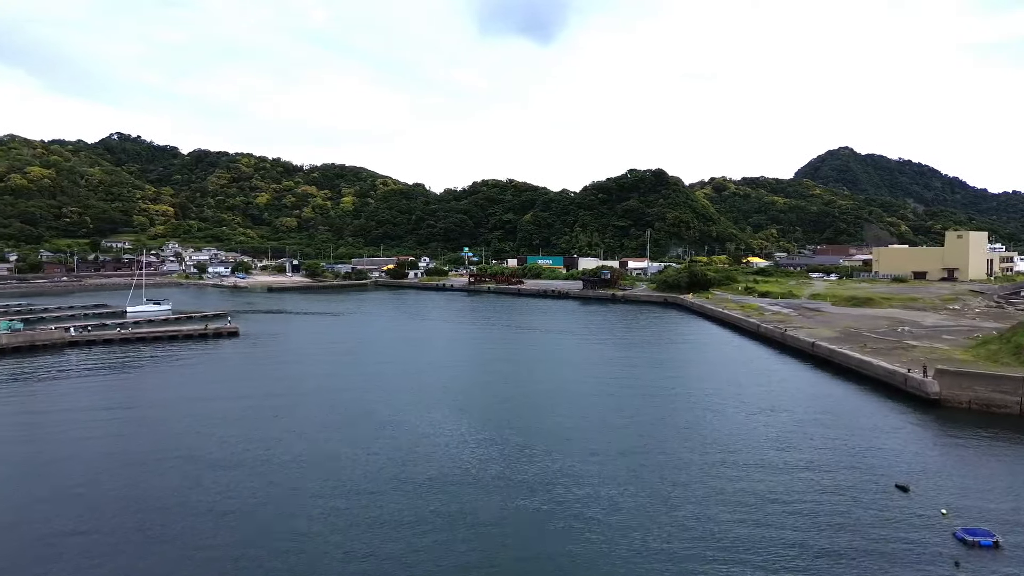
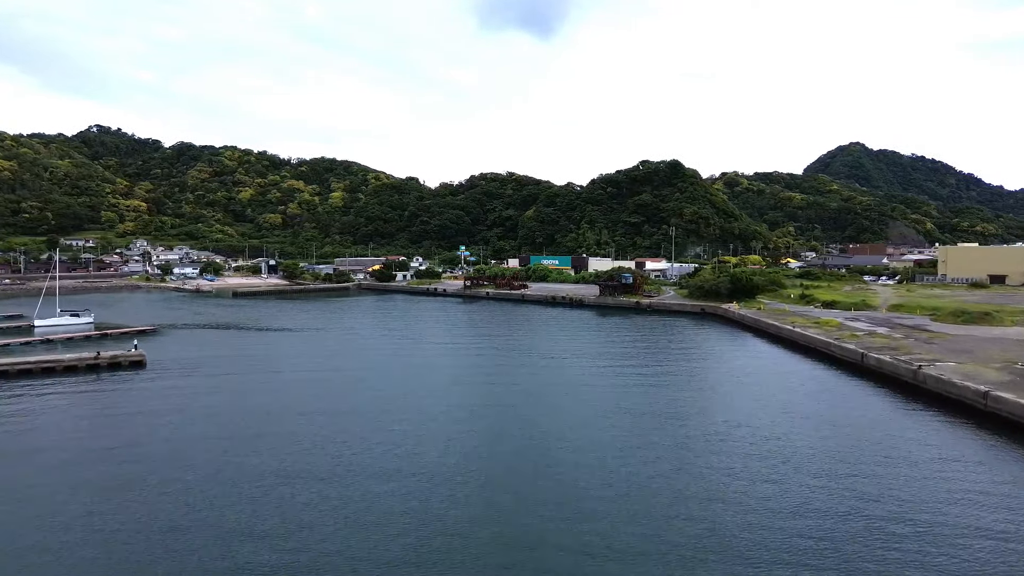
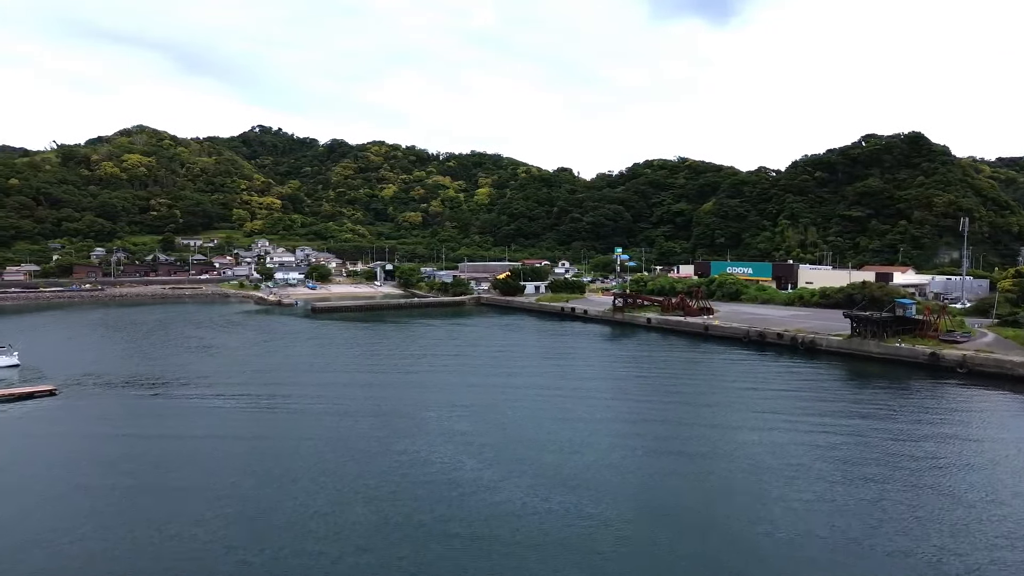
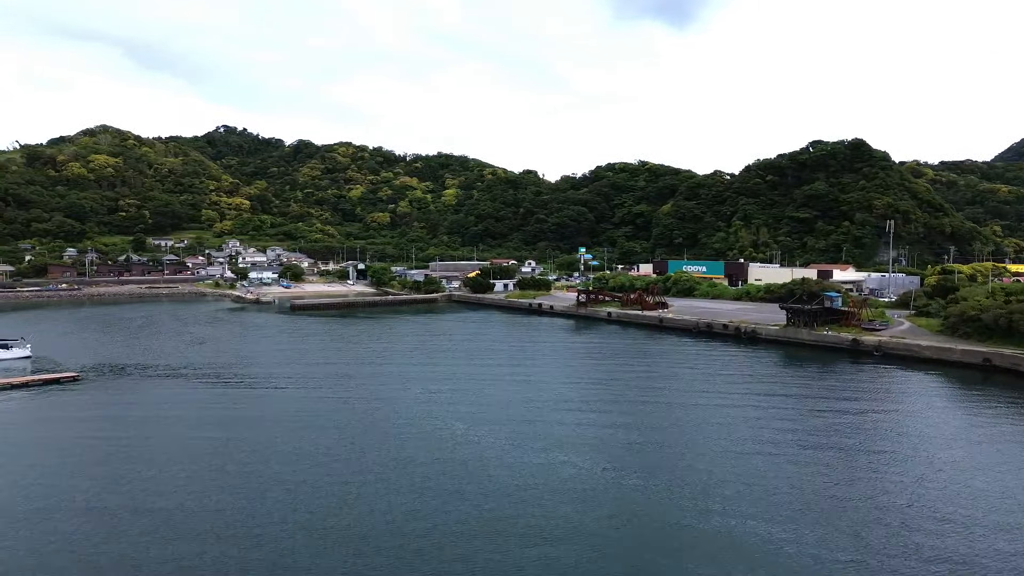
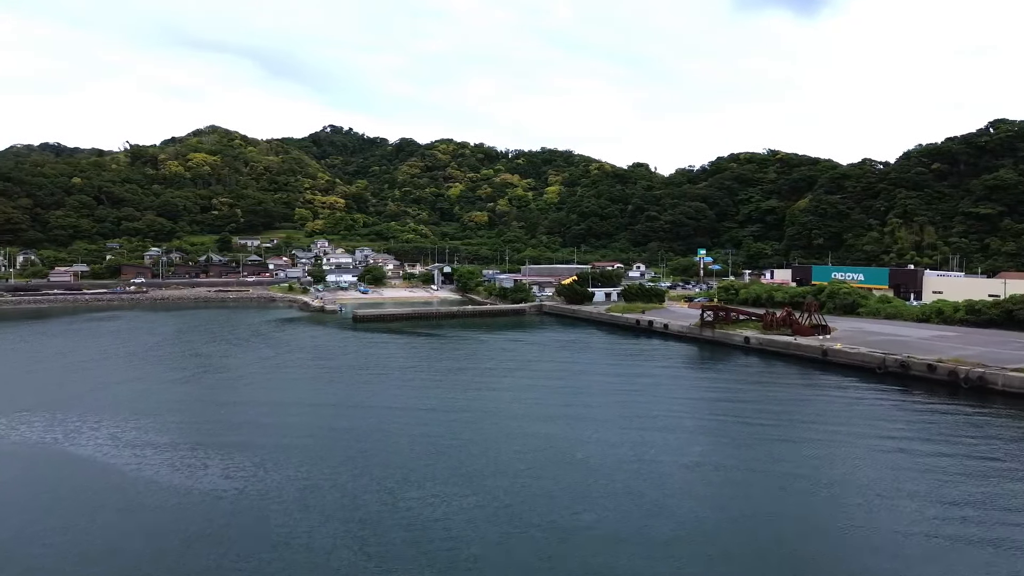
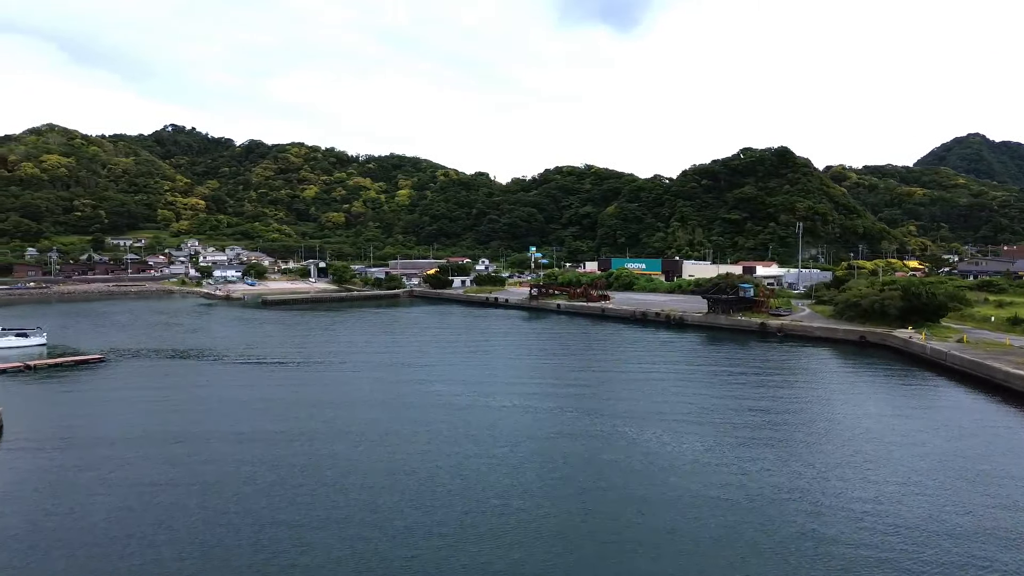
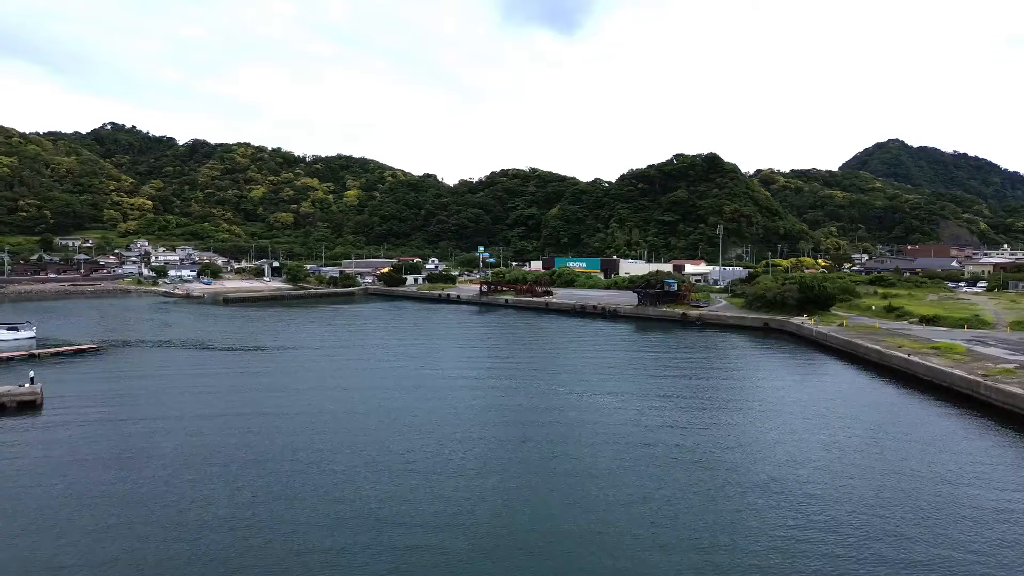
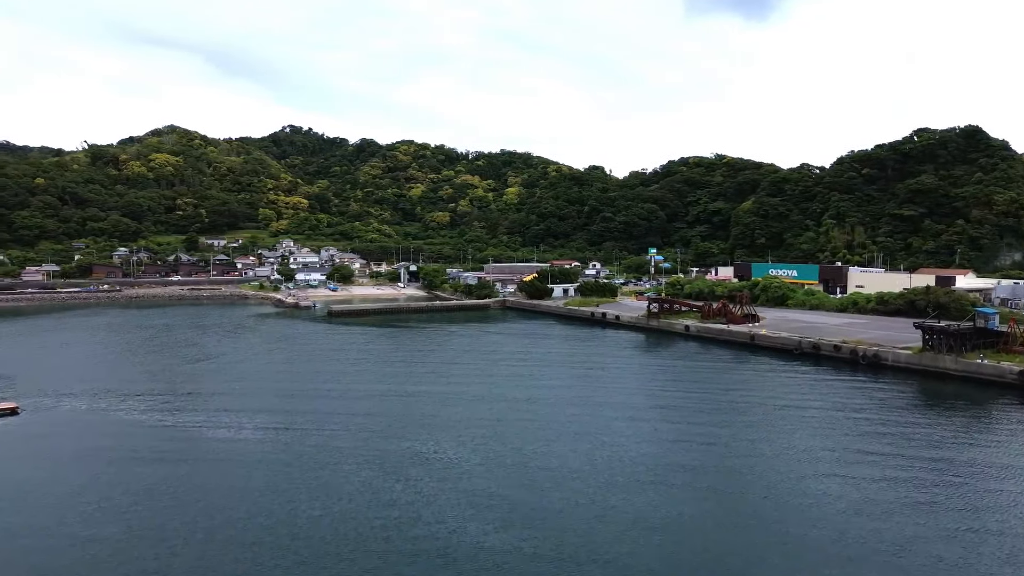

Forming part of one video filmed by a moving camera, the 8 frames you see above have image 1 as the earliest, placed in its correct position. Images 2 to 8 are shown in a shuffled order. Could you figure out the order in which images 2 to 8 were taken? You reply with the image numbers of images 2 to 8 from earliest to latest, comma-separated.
2, 7, 6, 4, 3, 8, 5
